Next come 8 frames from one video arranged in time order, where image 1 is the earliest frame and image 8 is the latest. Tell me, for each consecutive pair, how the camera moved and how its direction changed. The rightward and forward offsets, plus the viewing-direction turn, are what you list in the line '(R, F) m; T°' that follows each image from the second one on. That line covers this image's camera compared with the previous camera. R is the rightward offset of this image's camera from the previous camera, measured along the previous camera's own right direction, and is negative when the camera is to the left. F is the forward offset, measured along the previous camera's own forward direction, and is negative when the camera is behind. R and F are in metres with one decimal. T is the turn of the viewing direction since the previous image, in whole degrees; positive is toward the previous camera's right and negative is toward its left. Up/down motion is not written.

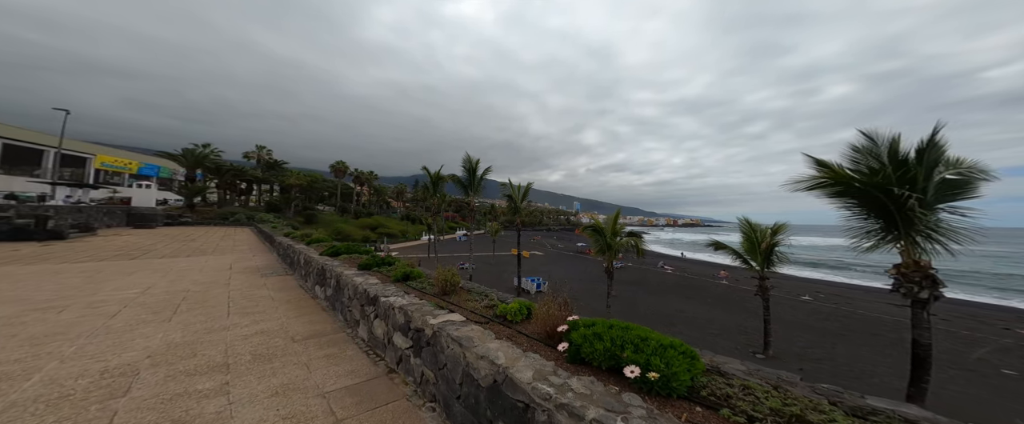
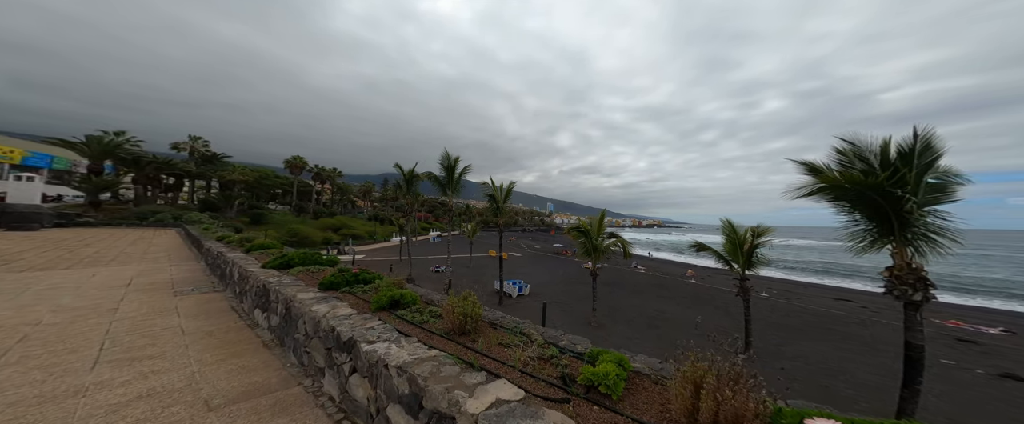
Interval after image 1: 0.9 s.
(-0.3, +0.6) m; +5°
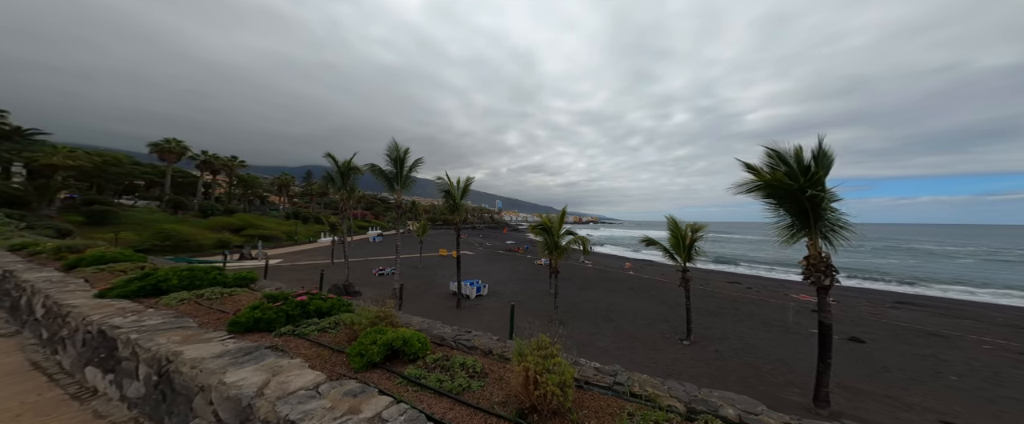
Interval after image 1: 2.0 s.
(-0.3, +0.5) m; +10°
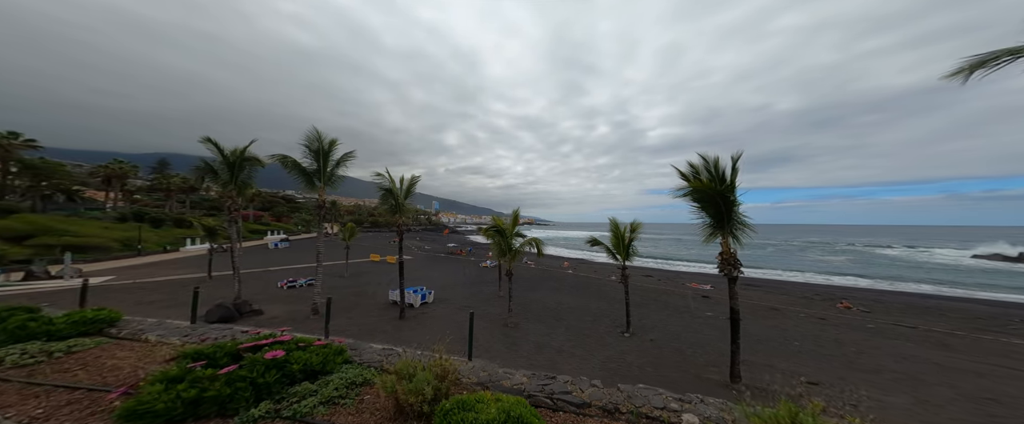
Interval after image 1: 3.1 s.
(-0.4, +0.3) m; +11°
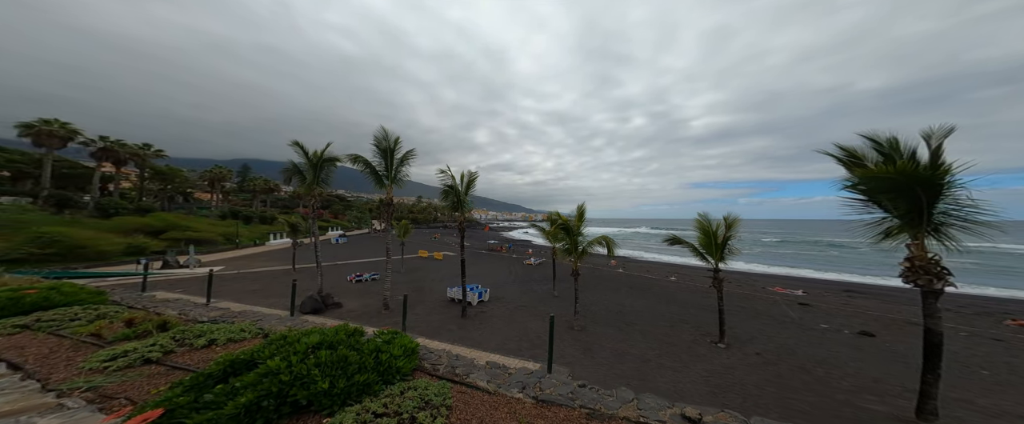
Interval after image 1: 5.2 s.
(-1.6, +0.3) m; -8°
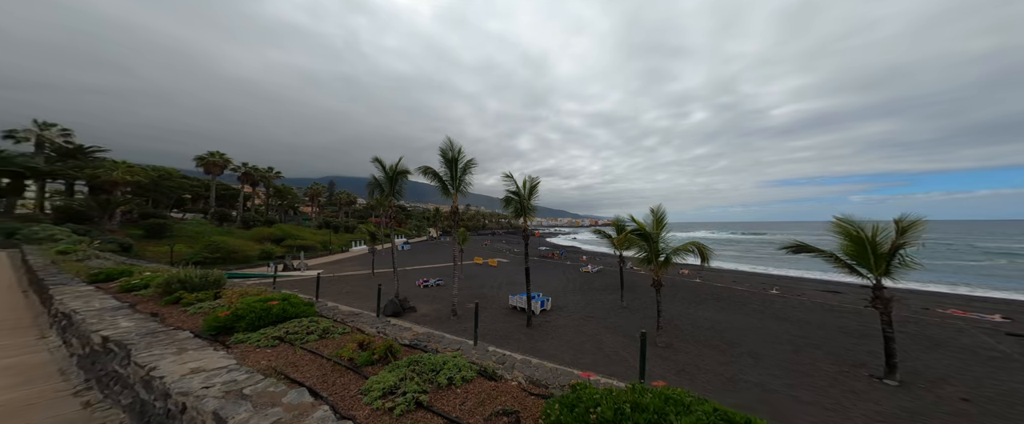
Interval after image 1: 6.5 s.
(-1.2, +0.3) m; -10°
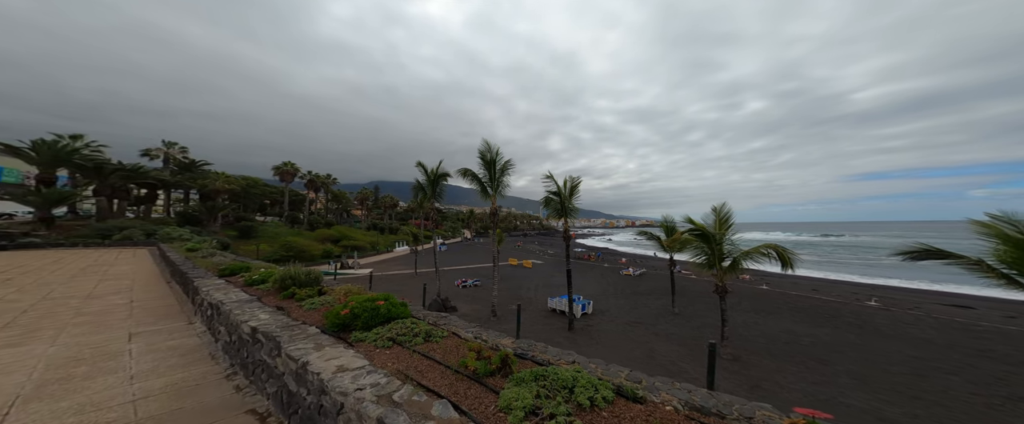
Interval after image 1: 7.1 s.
(-1.1, +0.2) m; -6°
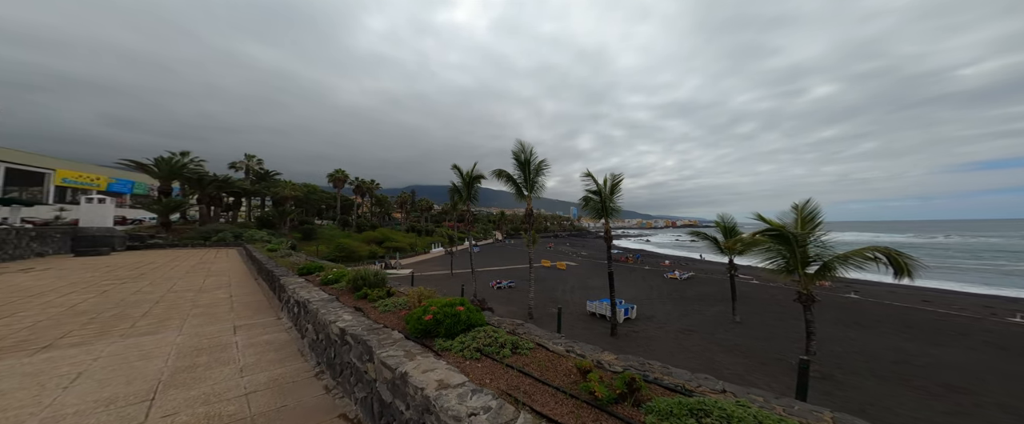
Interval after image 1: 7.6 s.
(-0.9, +0.7) m; -6°
